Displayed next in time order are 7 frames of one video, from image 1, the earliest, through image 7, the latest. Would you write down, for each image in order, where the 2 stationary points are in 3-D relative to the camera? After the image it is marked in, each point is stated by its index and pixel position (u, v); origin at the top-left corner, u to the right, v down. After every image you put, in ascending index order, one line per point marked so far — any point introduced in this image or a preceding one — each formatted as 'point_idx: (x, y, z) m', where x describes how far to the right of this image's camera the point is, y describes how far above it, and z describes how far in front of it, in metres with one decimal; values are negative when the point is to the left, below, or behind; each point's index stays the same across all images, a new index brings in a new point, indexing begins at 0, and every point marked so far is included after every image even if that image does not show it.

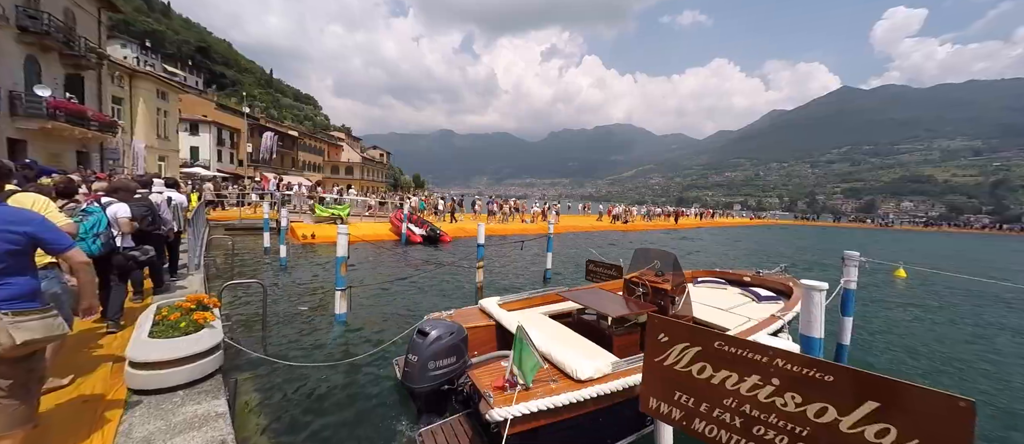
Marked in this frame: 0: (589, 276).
0: (+3.8, -2.0, +13.1) m
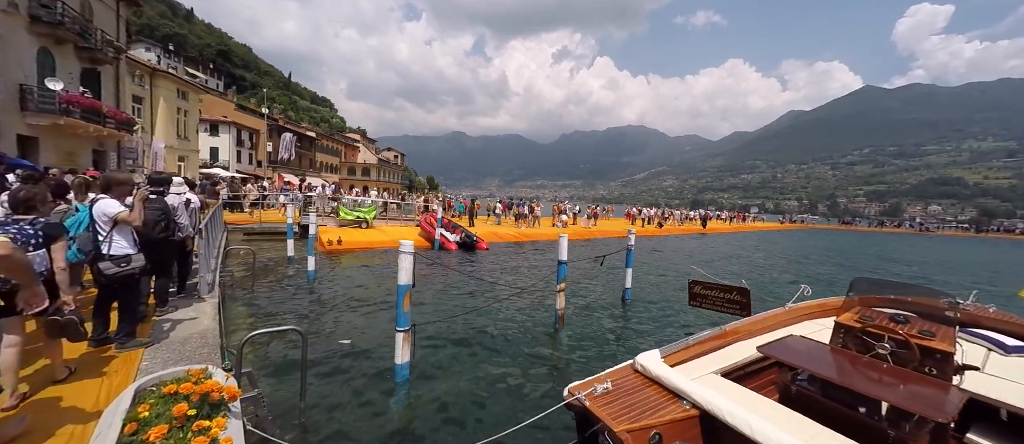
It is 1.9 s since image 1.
0: (+5.8, -2.2, +10.8) m
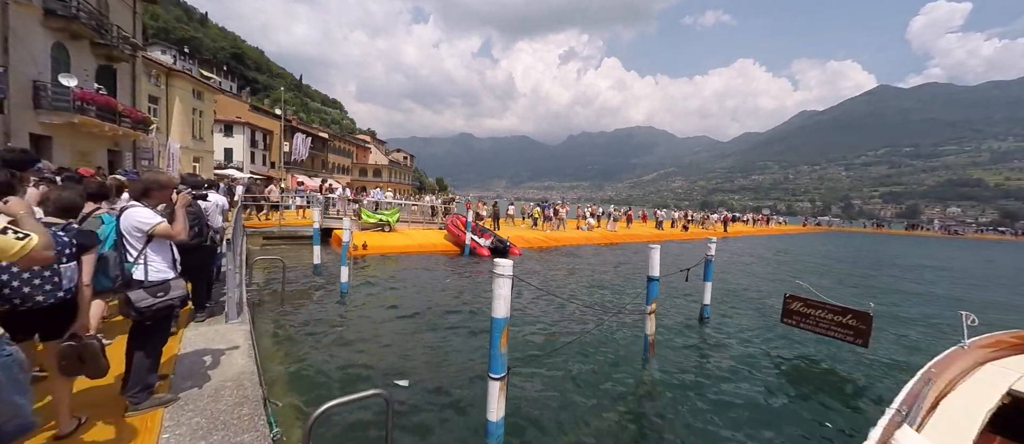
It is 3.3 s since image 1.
0: (+7.3, -2.4, +9.4) m
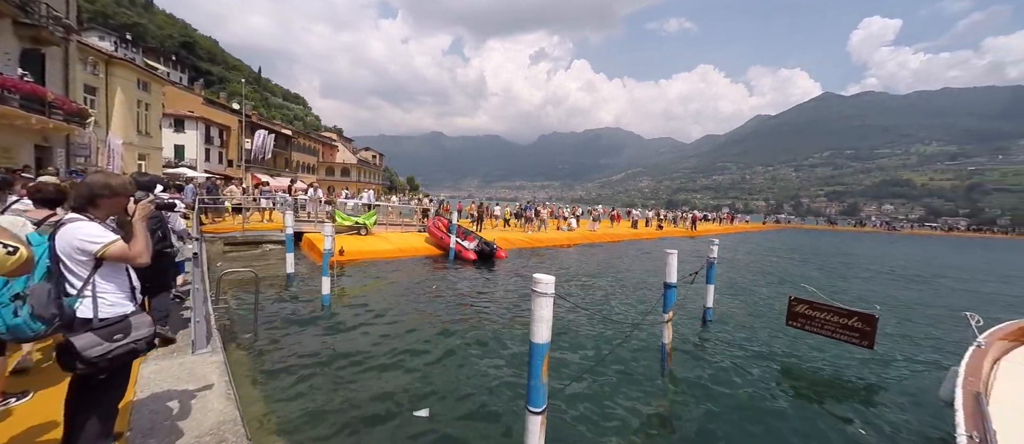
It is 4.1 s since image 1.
0: (+7.2, -2.4, +9.4) m
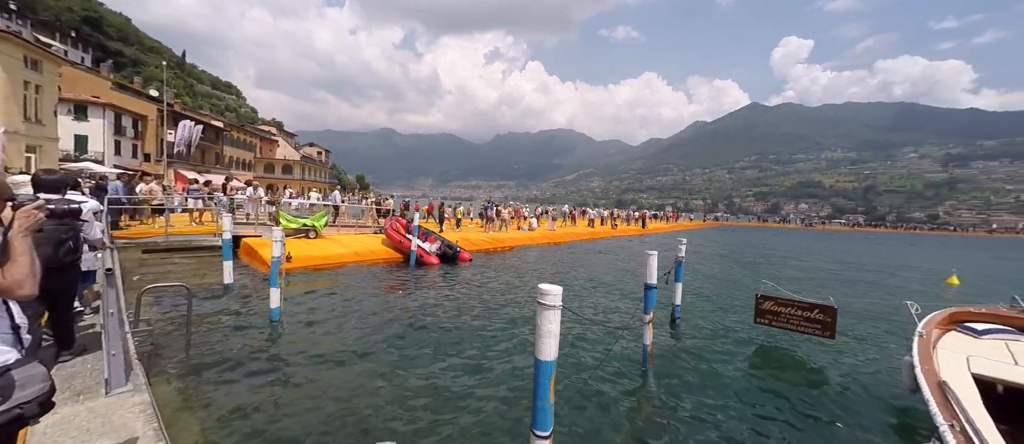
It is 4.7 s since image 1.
0: (+6.5, -2.4, +9.8) m
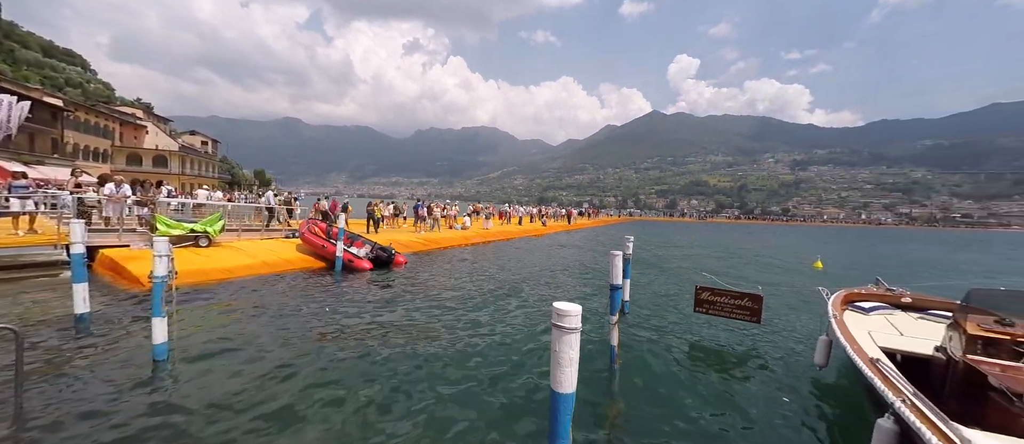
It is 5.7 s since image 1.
0: (+5.1, -2.4, +10.3) m
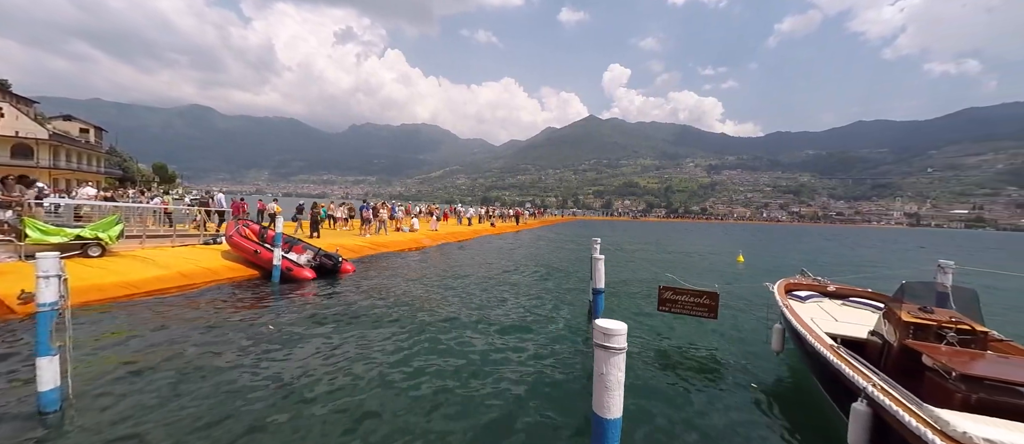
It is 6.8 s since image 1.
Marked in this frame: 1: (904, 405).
0: (+4.2, -2.4, +10.5) m
1: (+5.2, -2.6, +5.0) m
